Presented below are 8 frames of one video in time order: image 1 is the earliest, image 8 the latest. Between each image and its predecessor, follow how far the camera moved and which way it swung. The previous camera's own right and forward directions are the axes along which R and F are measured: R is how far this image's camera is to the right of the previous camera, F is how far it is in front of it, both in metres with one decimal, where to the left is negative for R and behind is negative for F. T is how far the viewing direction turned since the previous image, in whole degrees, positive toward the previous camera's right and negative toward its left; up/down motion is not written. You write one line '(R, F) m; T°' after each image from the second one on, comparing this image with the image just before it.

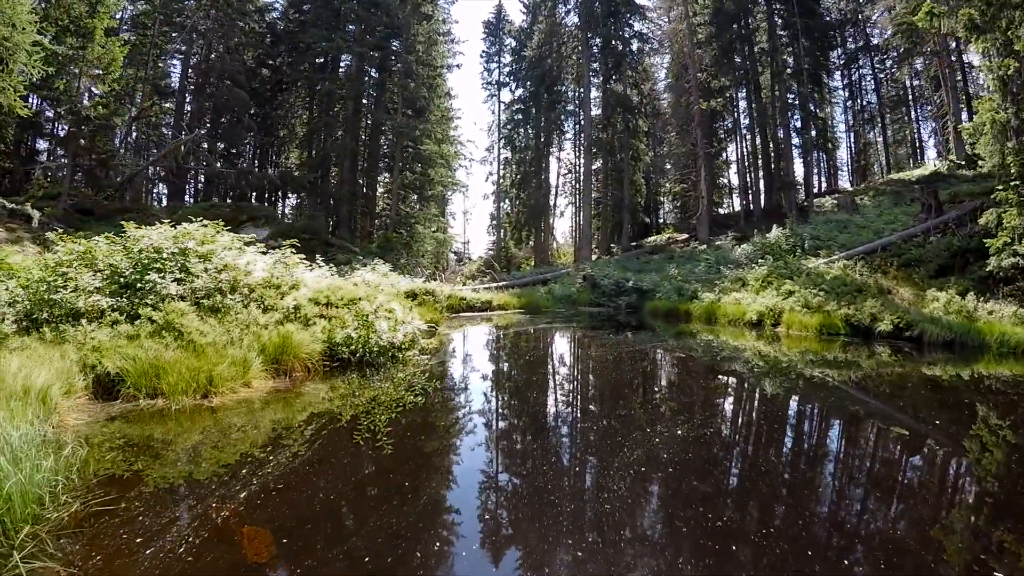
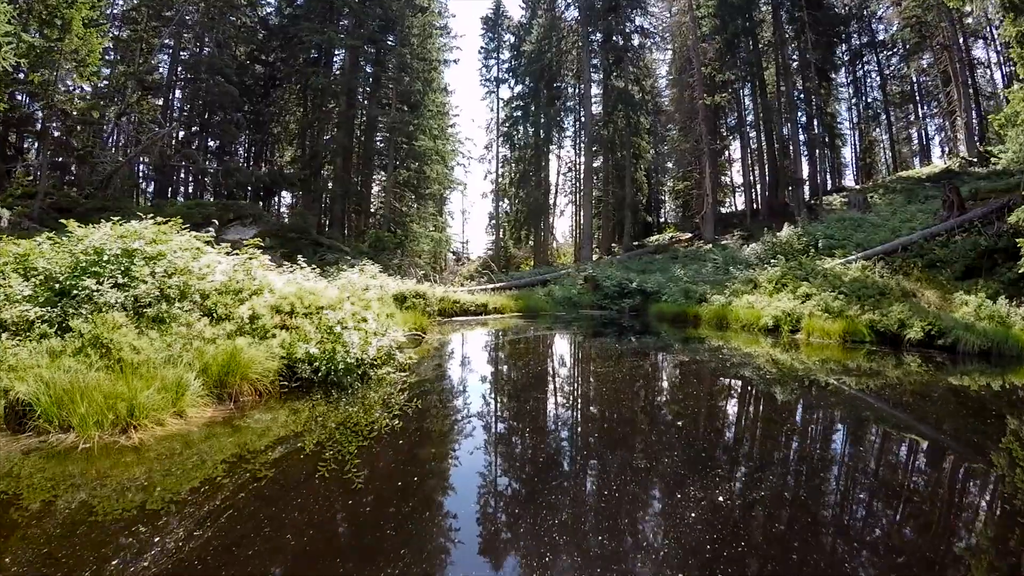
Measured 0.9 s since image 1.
(+0.1, +0.8) m; 0°
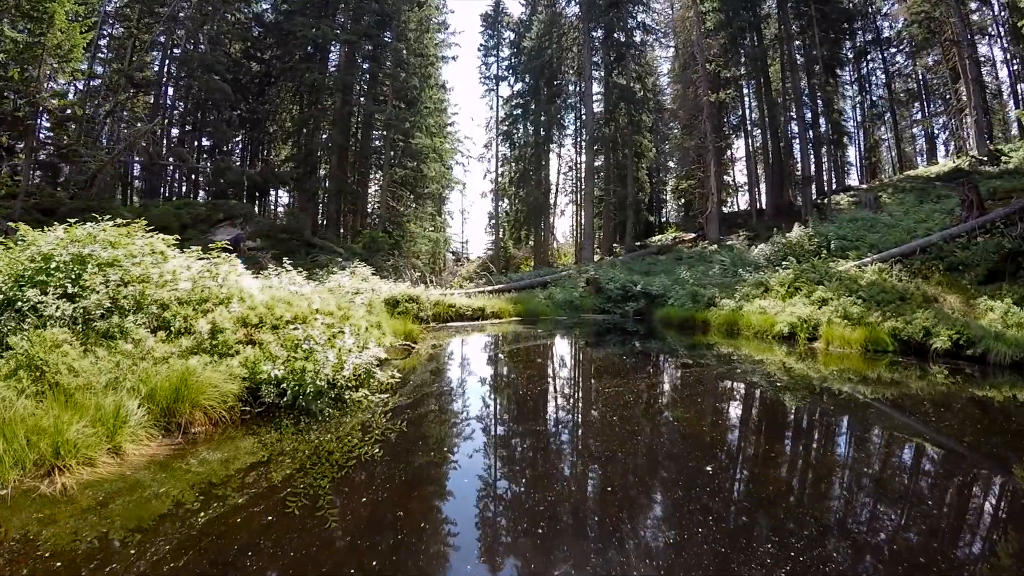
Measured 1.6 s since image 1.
(0.0, +0.5) m; 0°
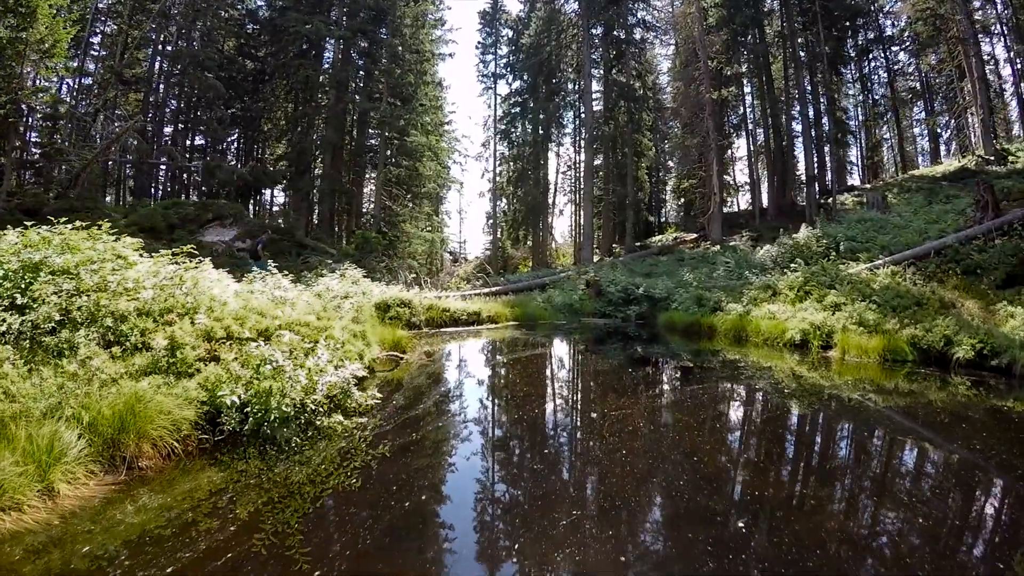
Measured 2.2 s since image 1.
(0.0, +0.5) m; 0°
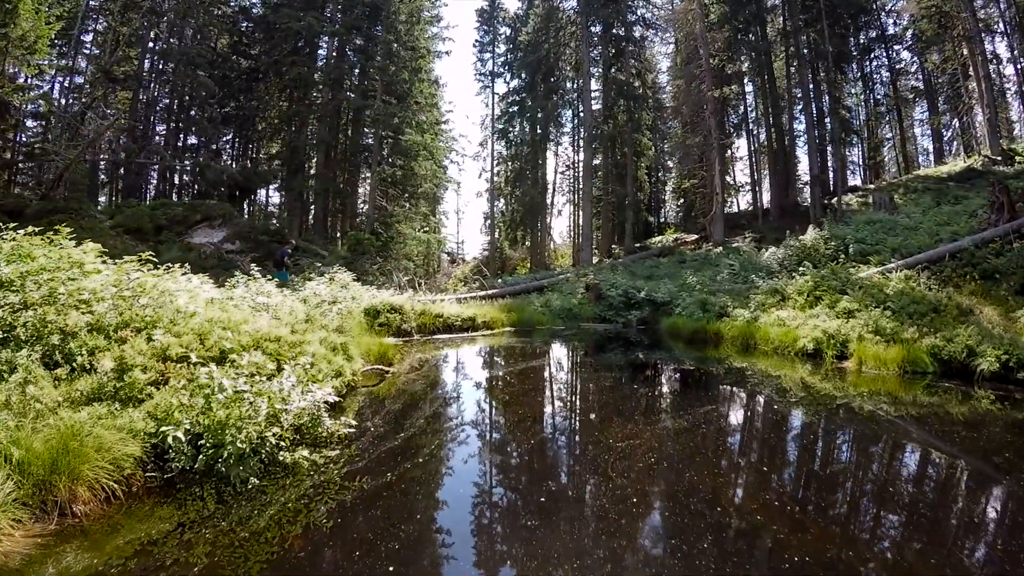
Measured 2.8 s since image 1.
(0.0, +0.4) m; 0°
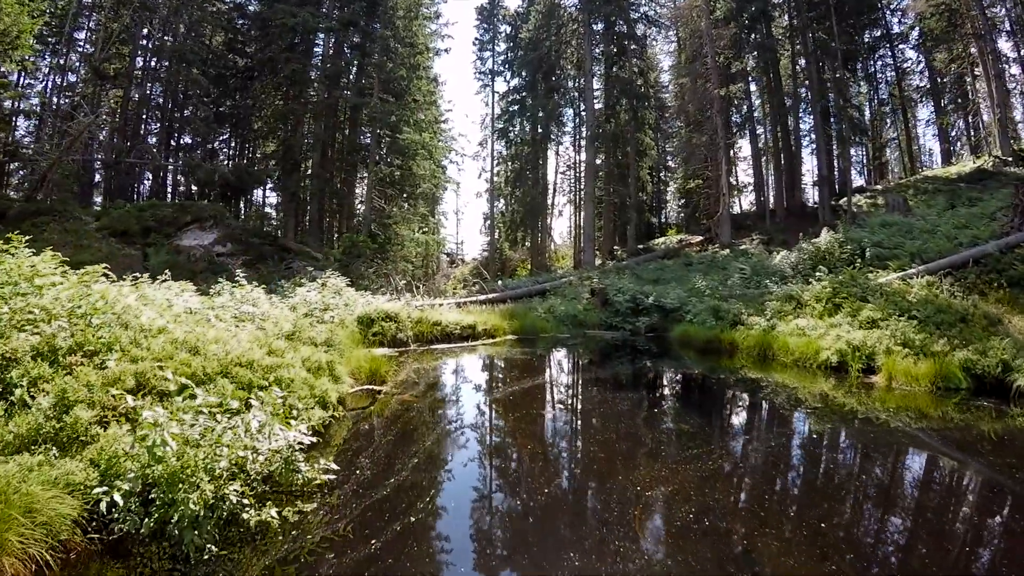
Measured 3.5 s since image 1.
(-0.1, +0.5) m; 0°
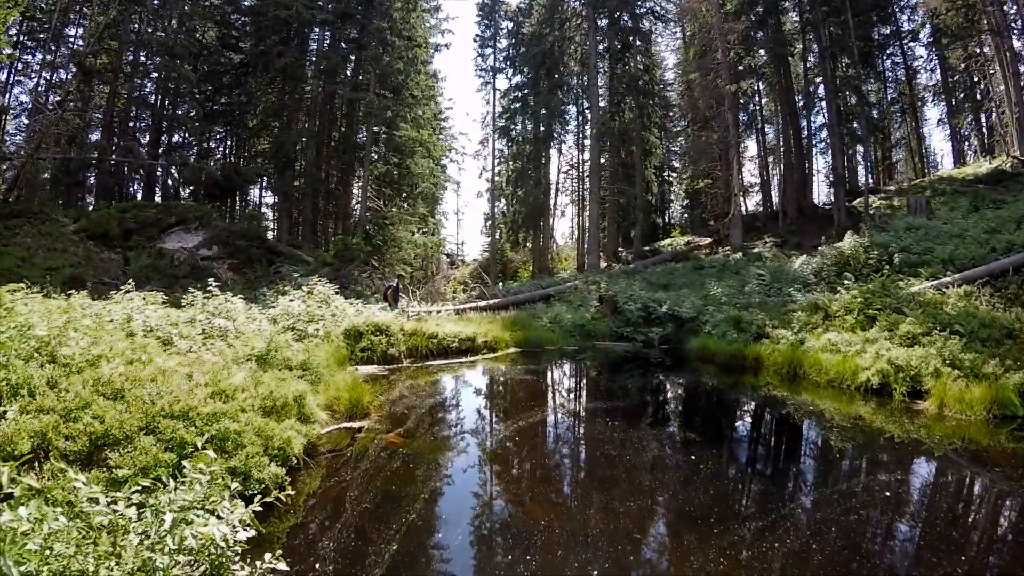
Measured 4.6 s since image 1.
(0.0, +0.8) m; 0°
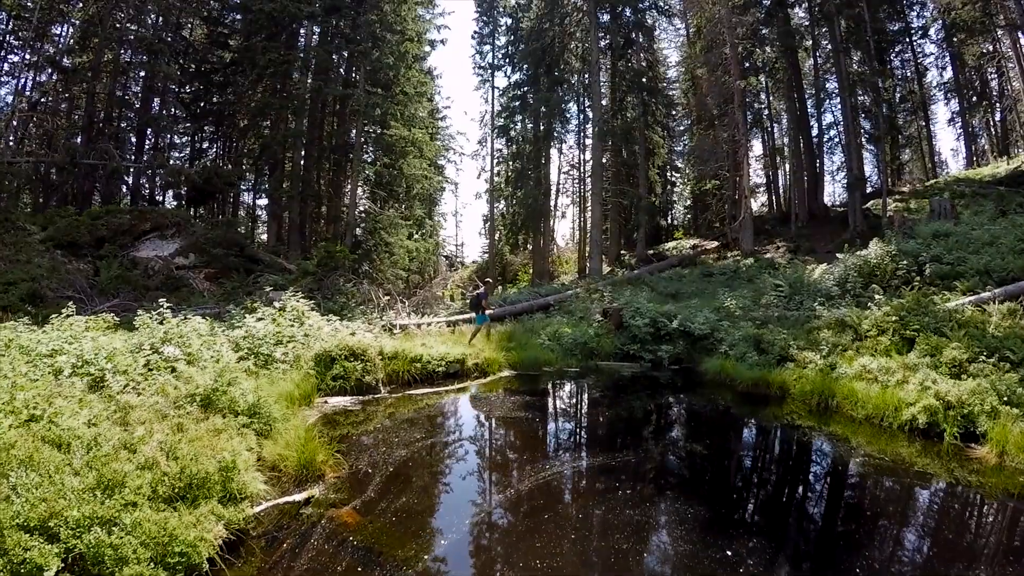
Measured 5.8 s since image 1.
(+0.1, +0.9) m; 0°
